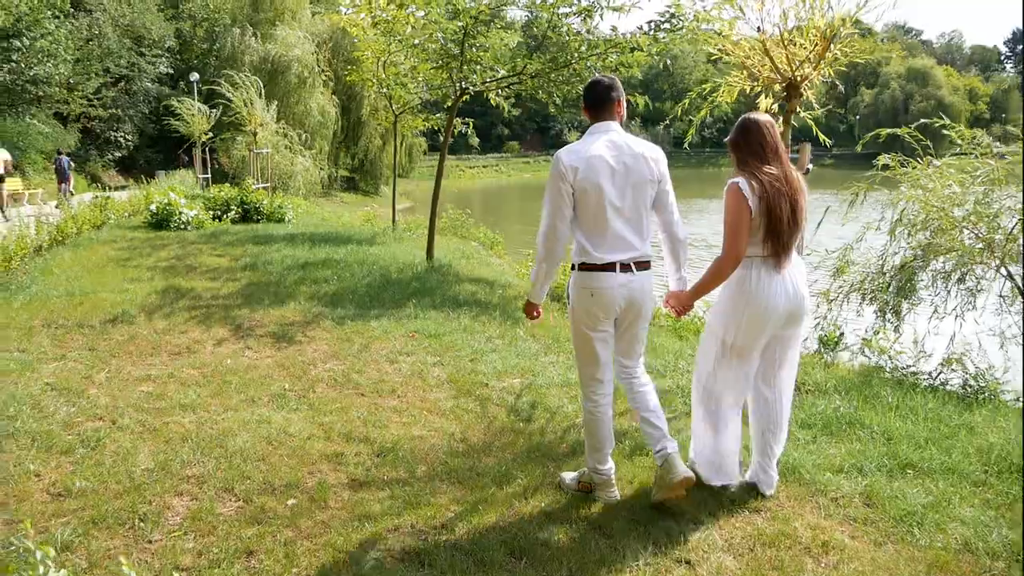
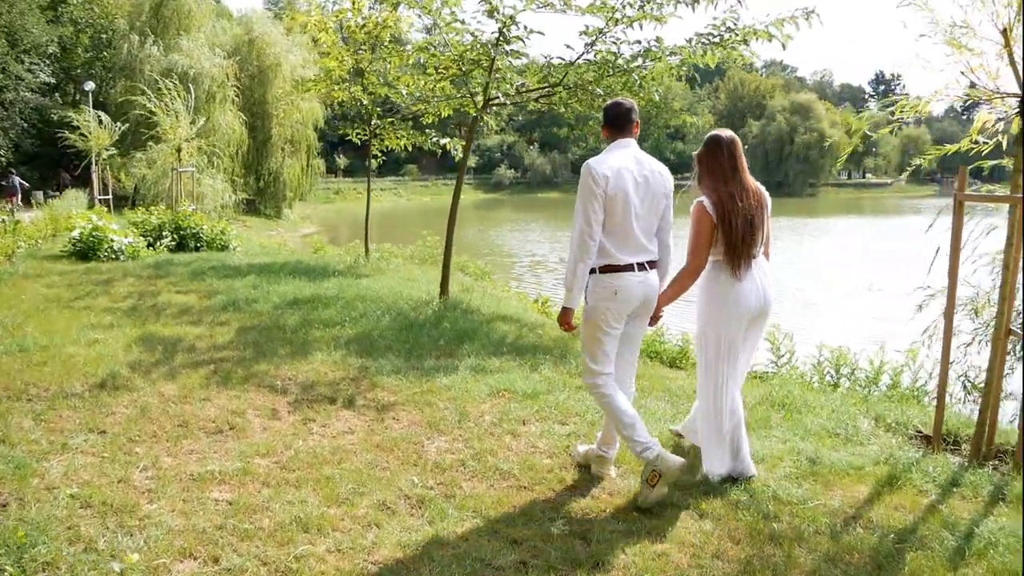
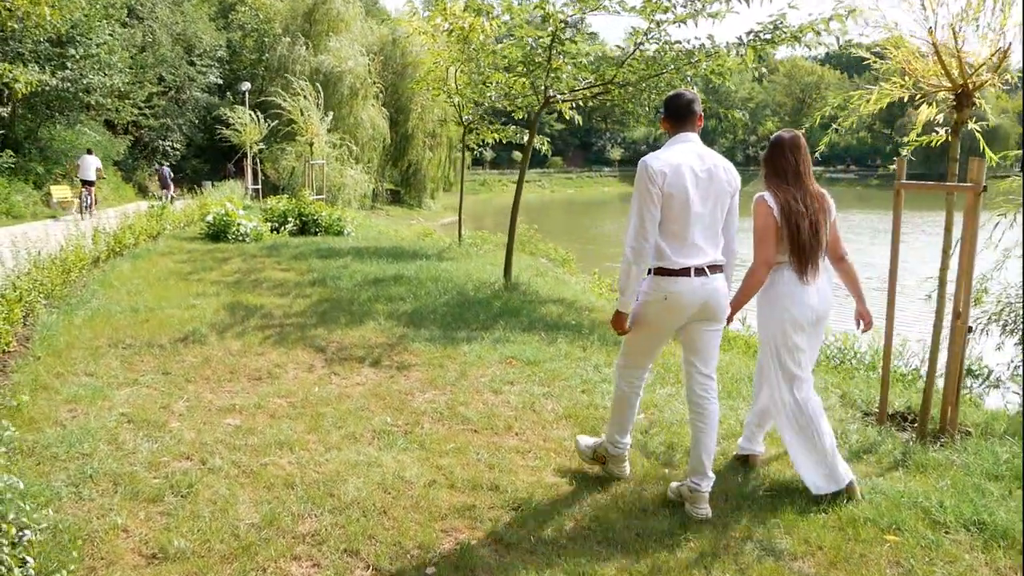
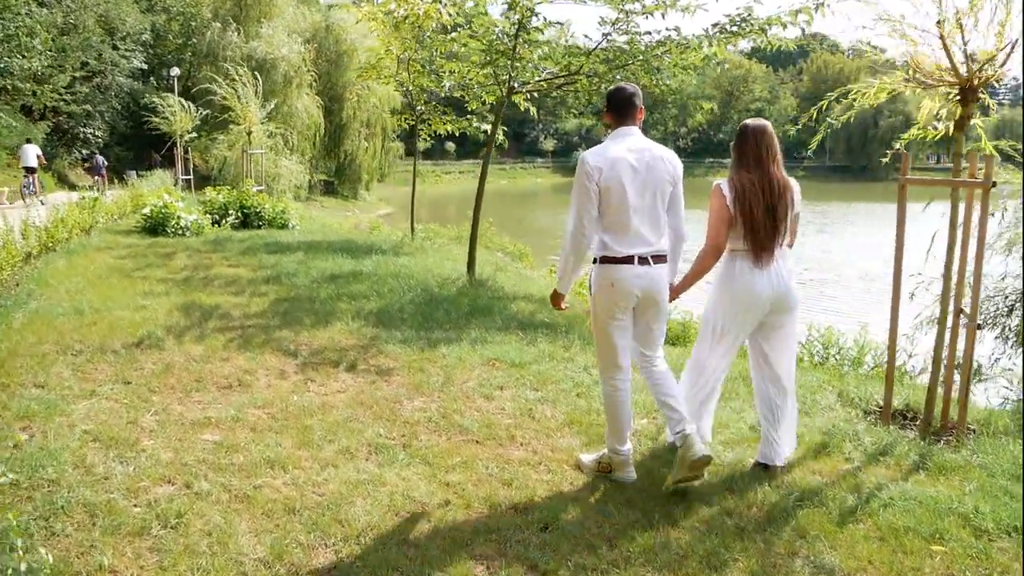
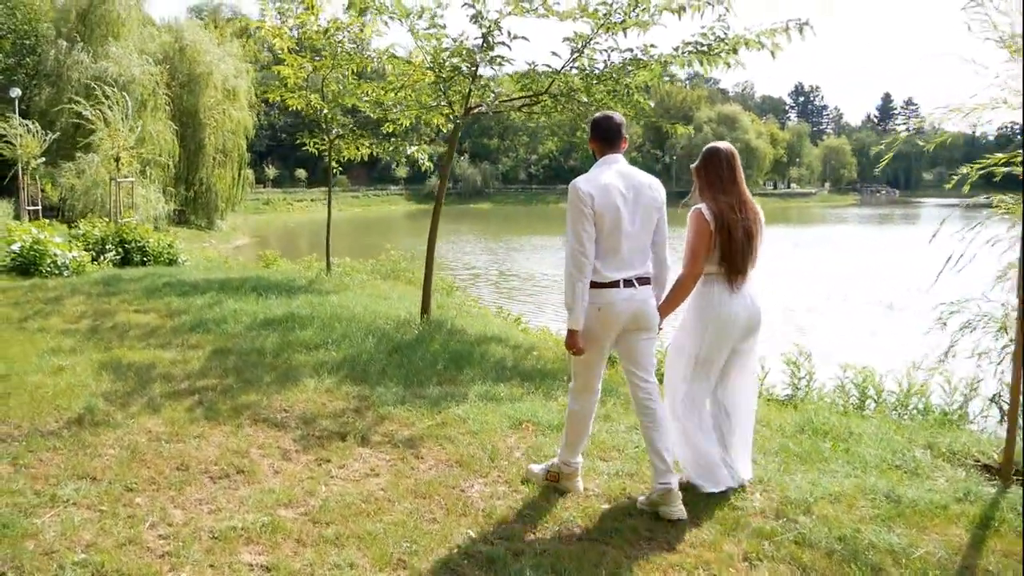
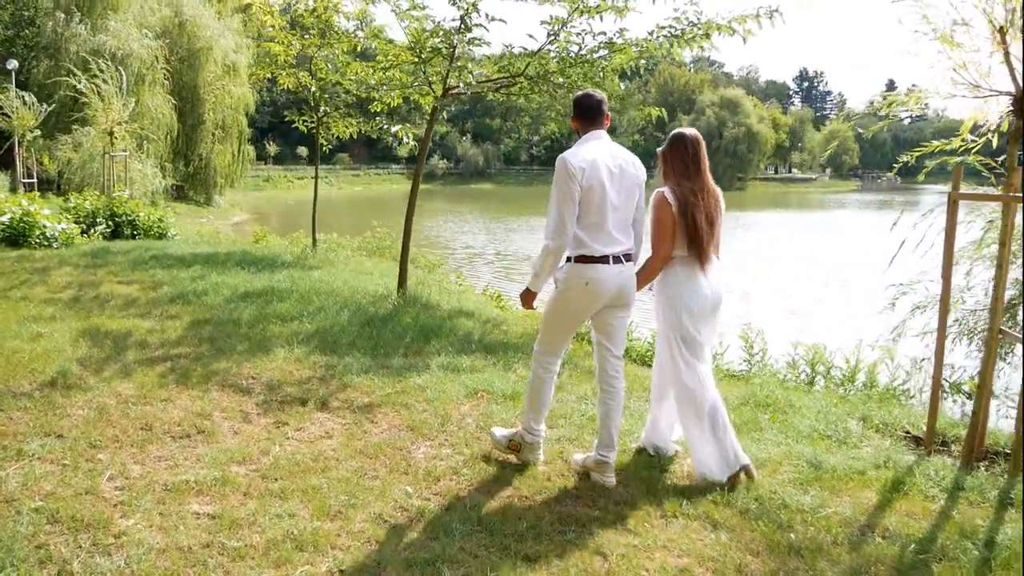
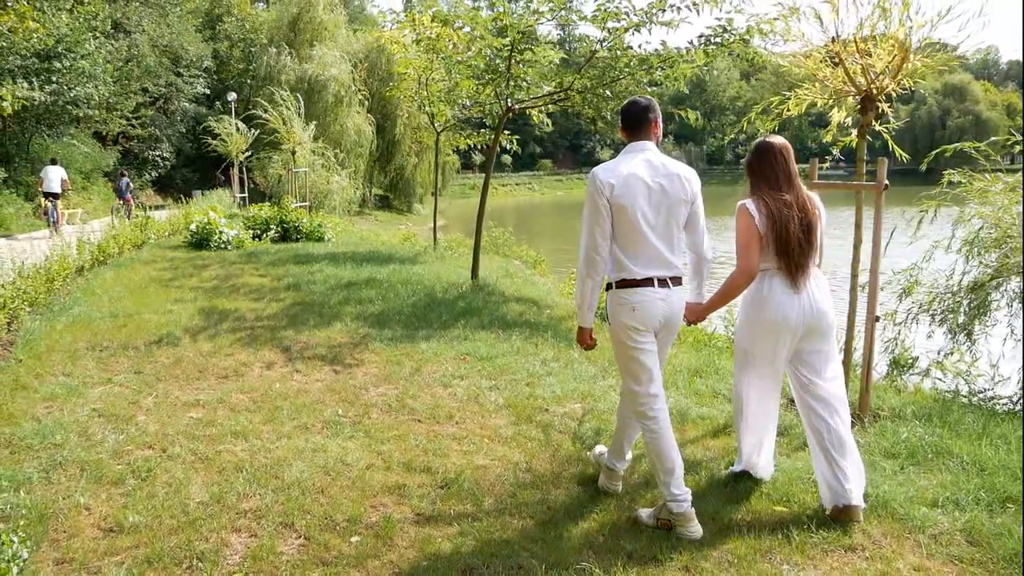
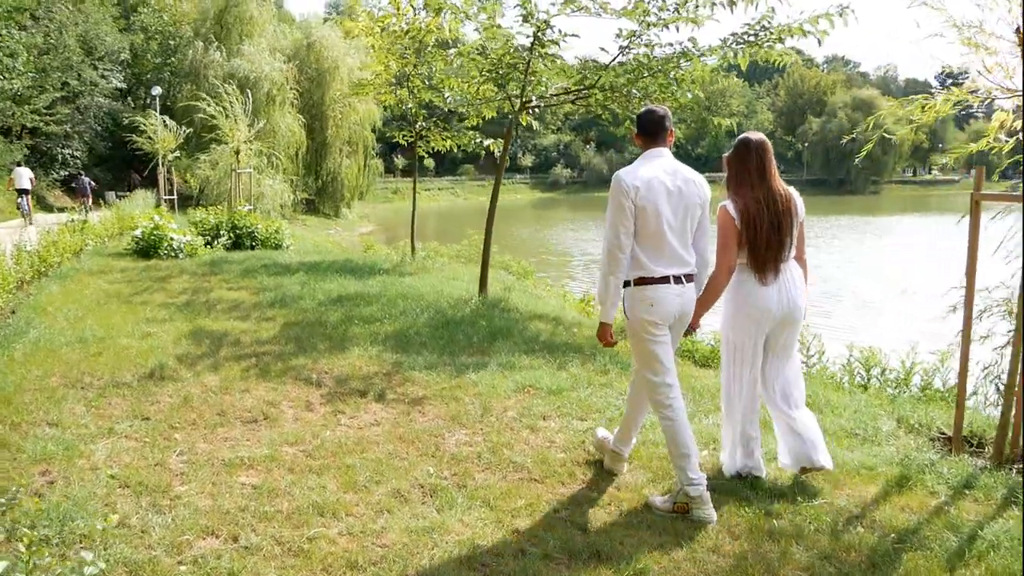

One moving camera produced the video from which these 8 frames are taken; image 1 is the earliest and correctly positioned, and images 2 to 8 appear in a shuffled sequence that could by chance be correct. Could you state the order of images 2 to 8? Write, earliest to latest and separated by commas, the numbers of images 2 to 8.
7, 3, 4, 8, 2, 6, 5
